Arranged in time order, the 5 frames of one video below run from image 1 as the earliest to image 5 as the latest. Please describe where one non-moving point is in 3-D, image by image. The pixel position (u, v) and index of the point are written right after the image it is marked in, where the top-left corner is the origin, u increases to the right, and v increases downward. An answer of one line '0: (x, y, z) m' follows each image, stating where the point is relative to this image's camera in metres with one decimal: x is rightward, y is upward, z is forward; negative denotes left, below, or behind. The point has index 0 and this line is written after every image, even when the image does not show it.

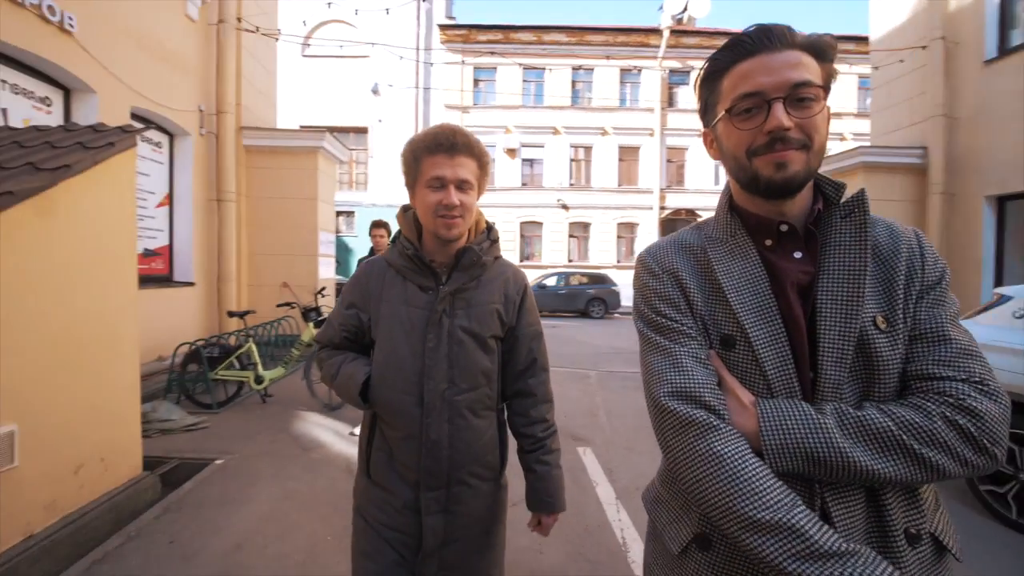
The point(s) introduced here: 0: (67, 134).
0: (-2.9, +1.1, +3.3) m
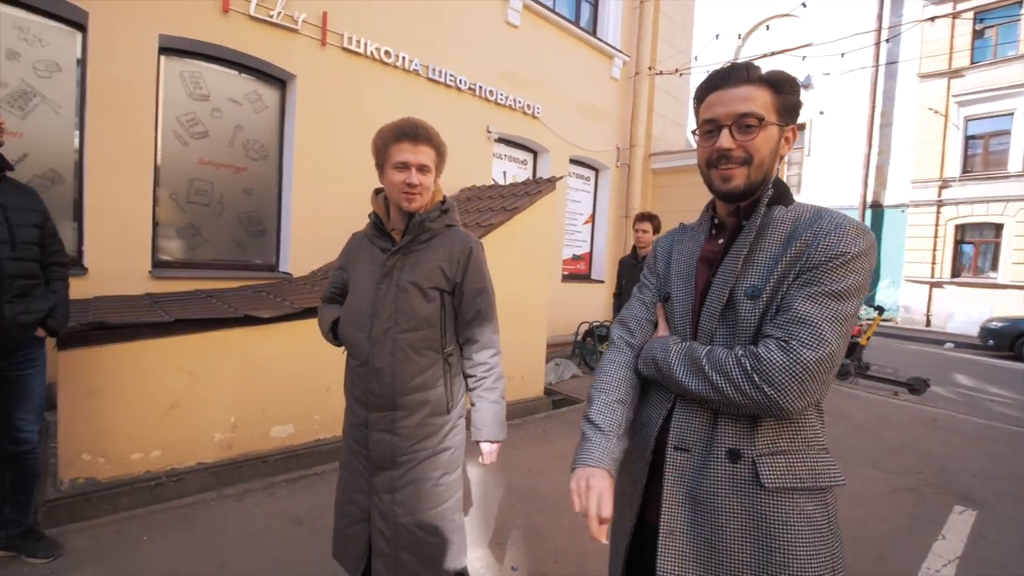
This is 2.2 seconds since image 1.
0: (+0.1, +1.2, +5.8) m
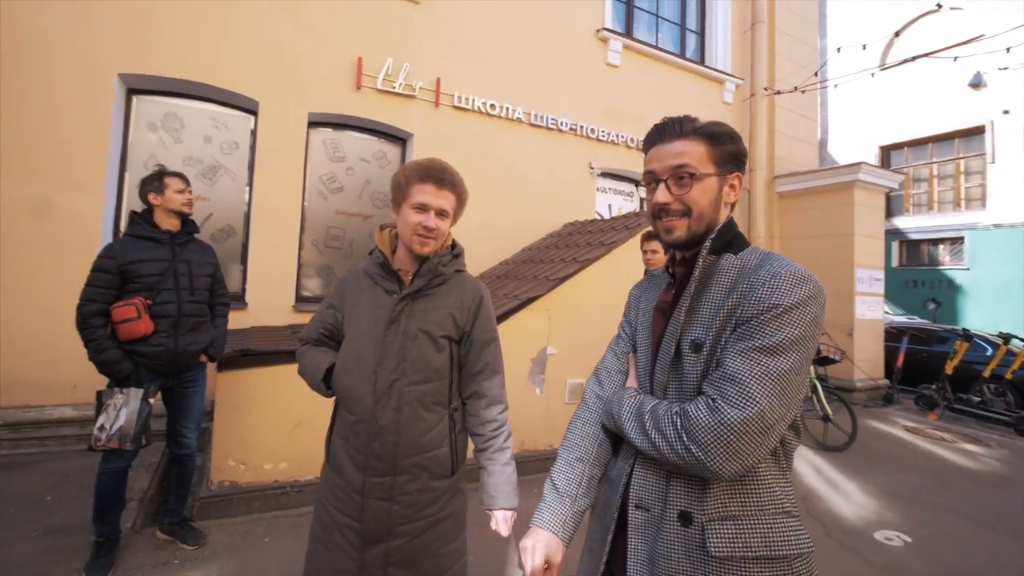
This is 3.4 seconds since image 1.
0: (+1.3, +0.8, +5.8) m
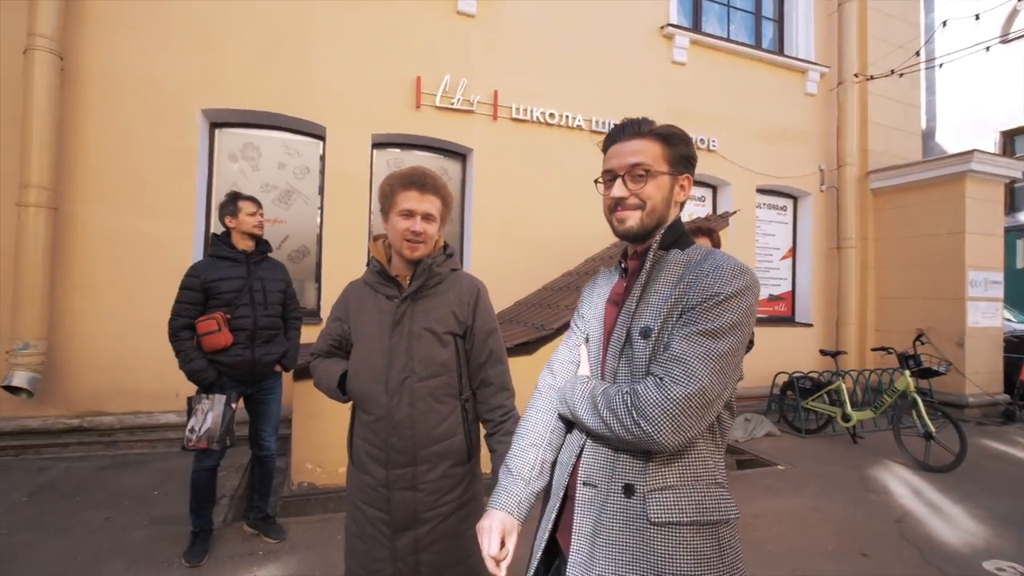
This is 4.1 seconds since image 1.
0: (+1.9, +0.7, +5.6) m
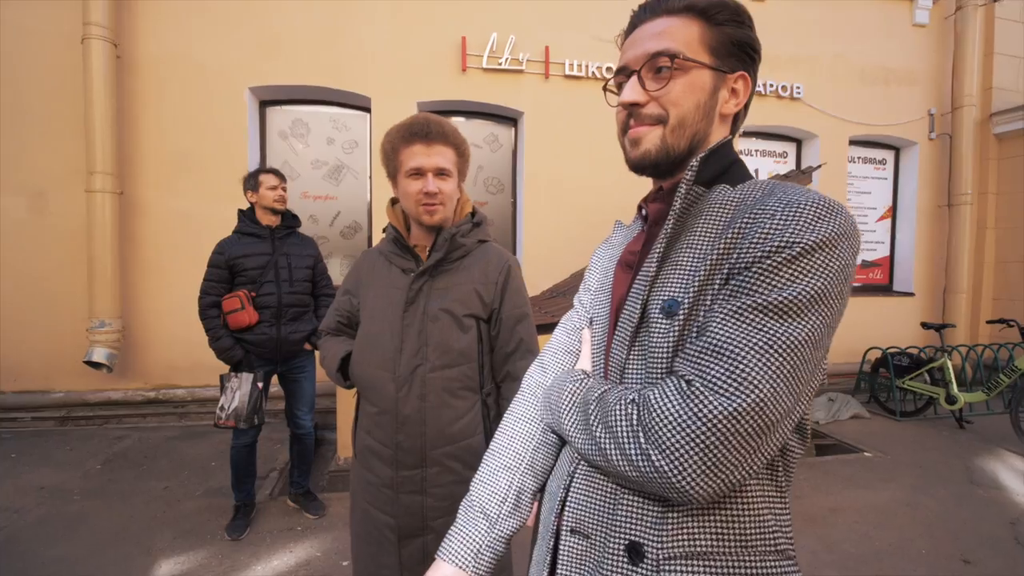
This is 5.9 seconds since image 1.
0: (+2.5, +1.1, +5.0) m
